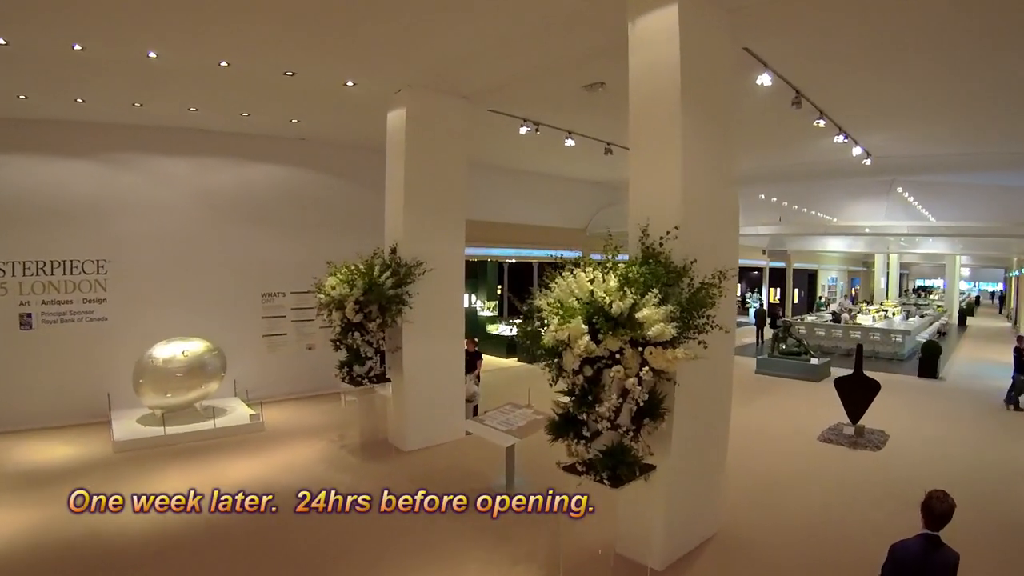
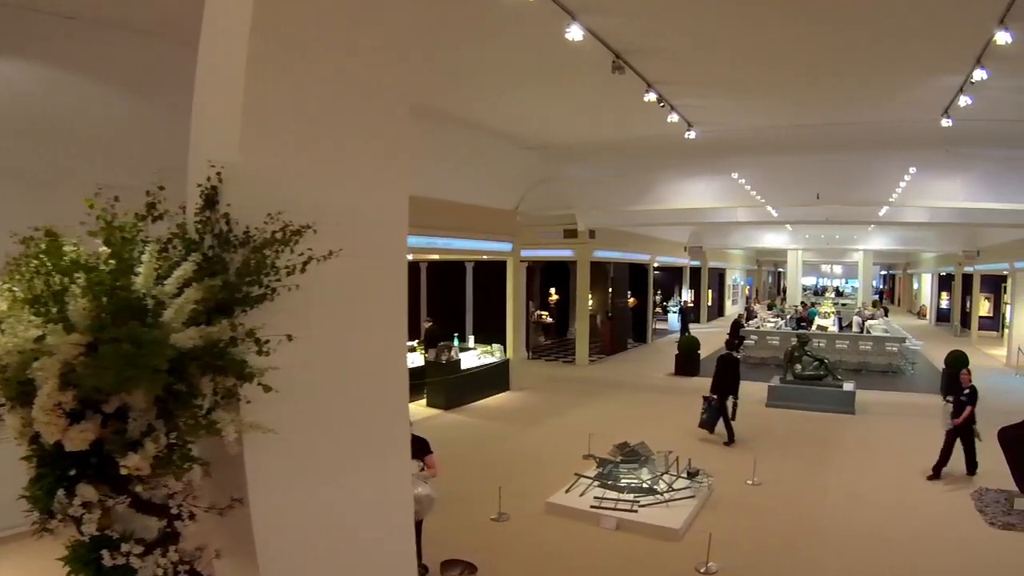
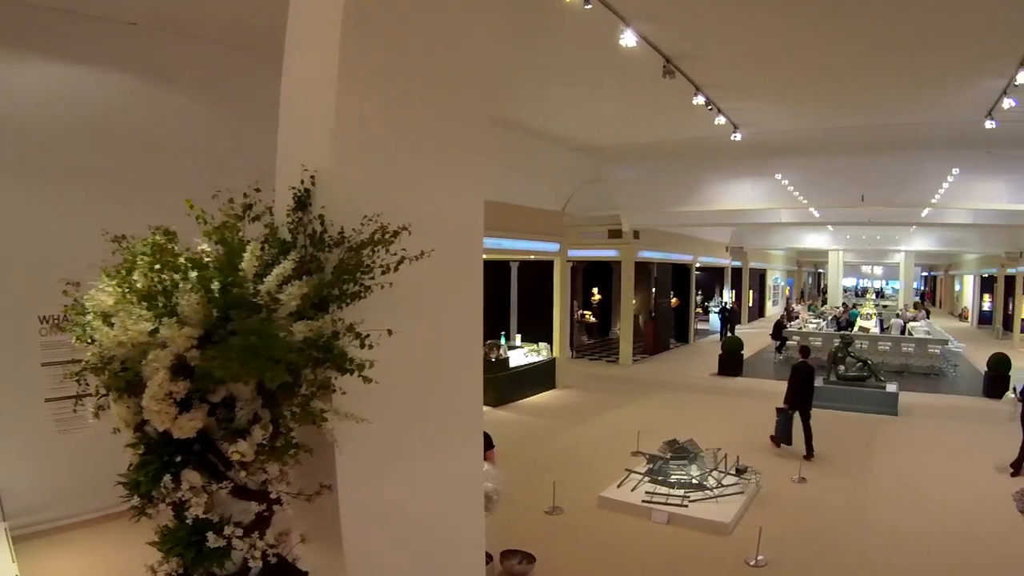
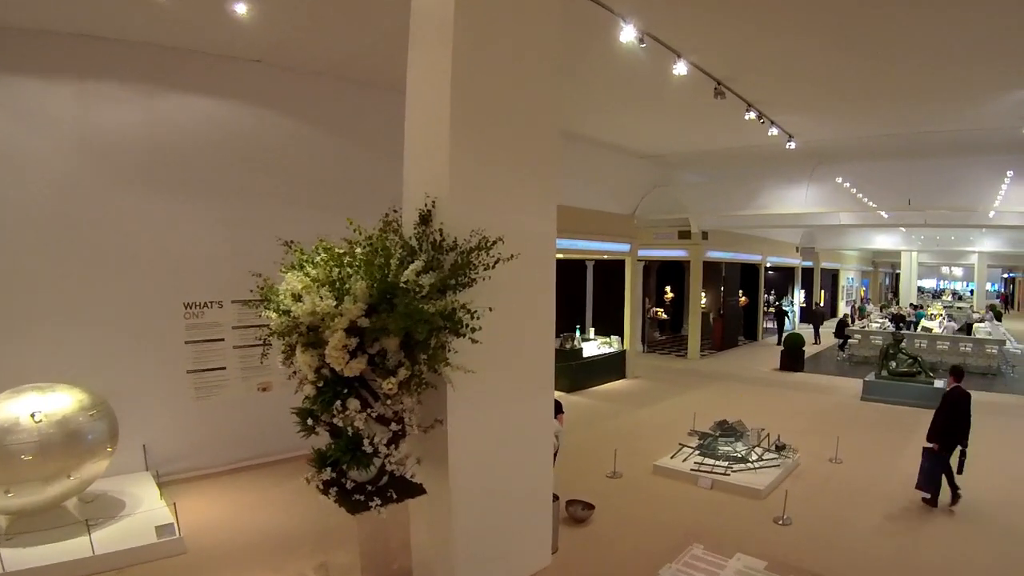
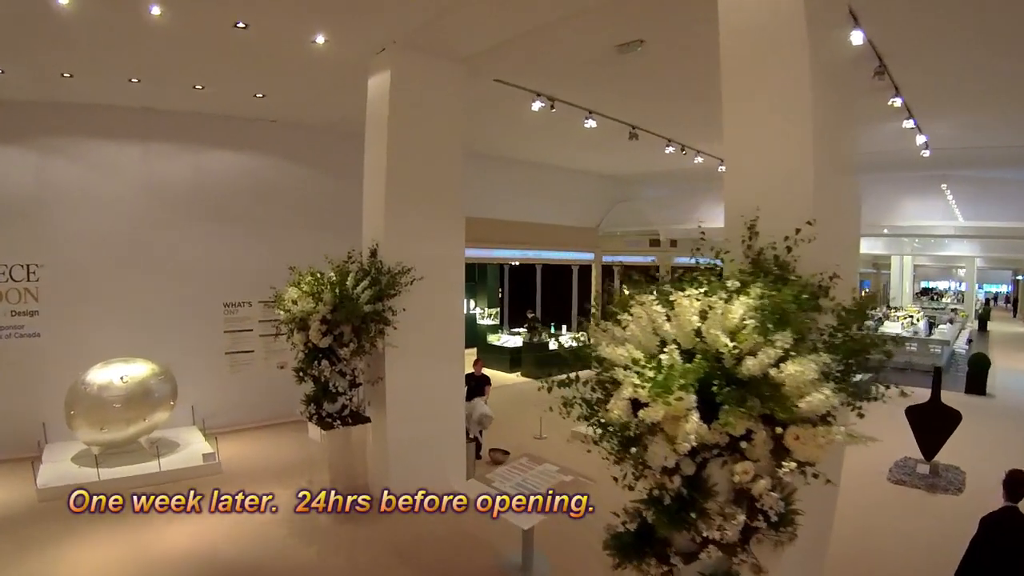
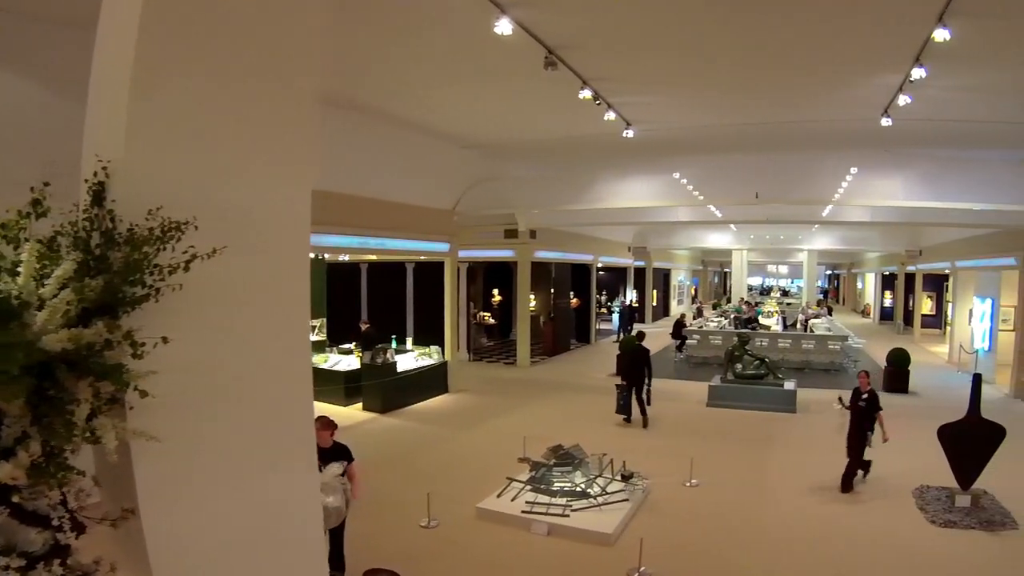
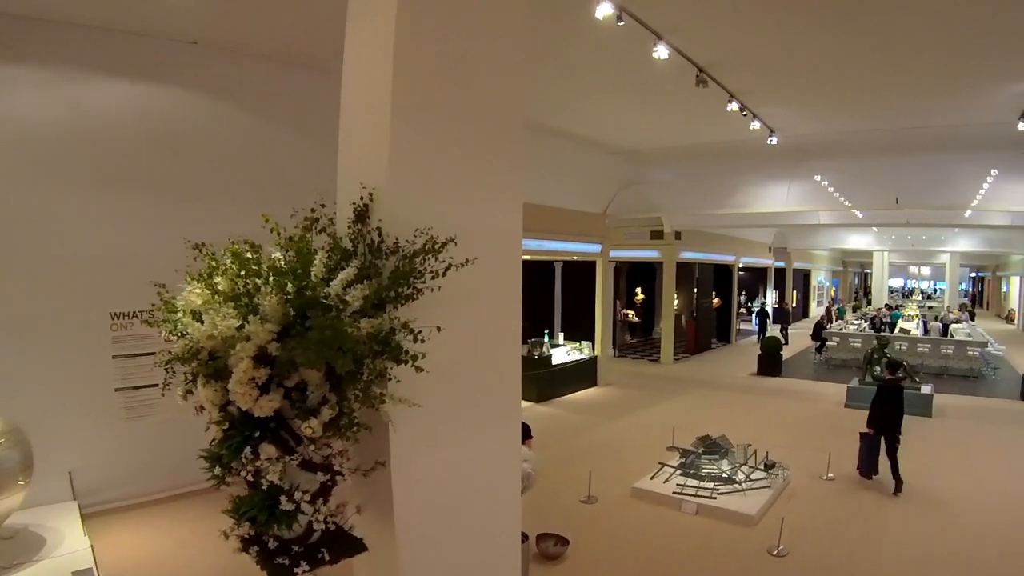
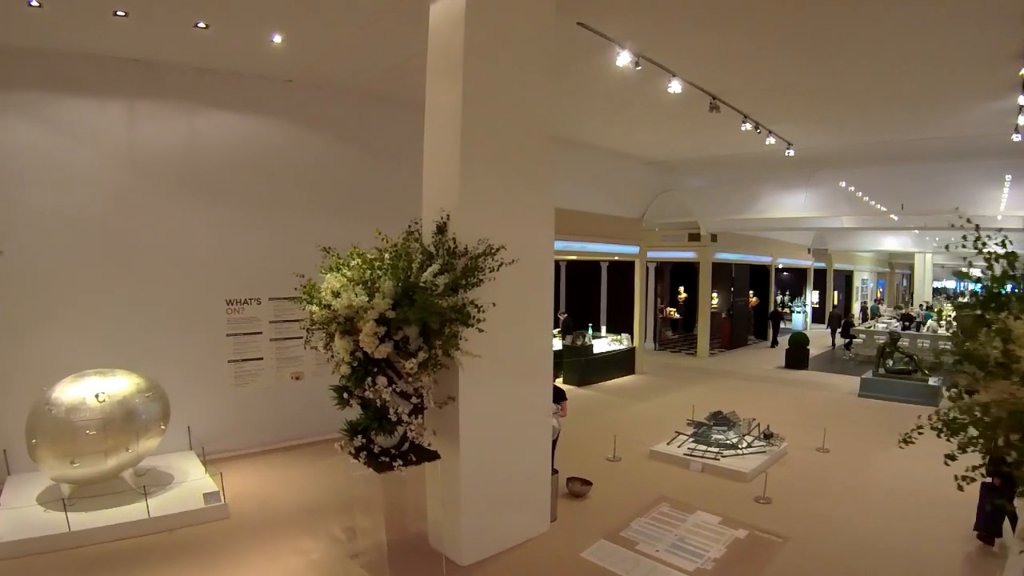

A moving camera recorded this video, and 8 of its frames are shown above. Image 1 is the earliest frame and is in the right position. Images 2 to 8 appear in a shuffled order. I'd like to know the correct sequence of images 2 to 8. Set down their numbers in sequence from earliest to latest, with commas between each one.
5, 8, 4, 7, 3, 2, 6
